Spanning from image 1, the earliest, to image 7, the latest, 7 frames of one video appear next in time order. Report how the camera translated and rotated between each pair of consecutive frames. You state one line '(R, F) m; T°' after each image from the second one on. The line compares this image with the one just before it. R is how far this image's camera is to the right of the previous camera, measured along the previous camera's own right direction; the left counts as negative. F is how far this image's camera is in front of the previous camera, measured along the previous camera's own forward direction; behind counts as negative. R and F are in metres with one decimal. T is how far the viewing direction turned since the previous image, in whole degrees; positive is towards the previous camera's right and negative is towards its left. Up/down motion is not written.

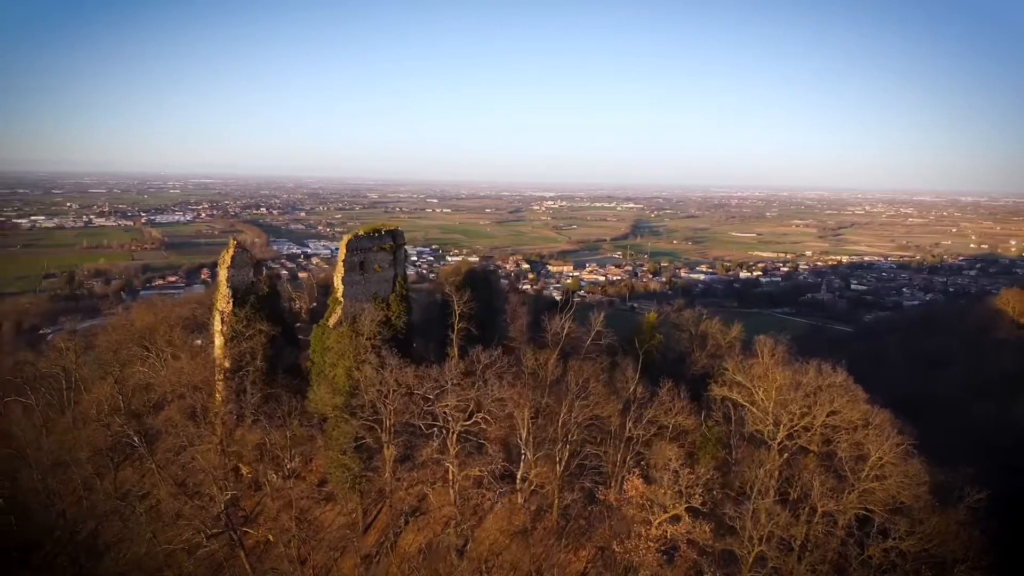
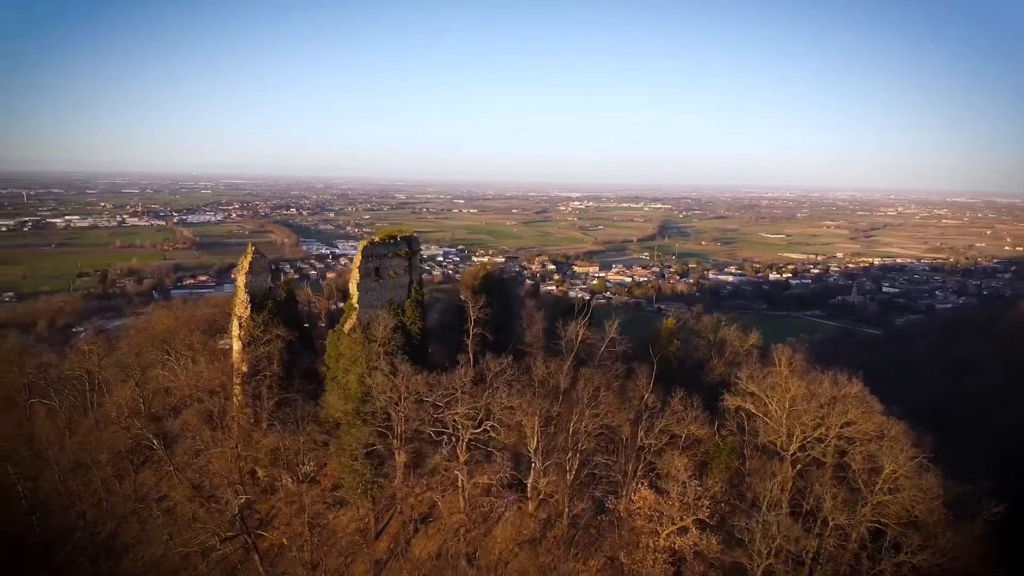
(+0.1, 0.0) m; -2°
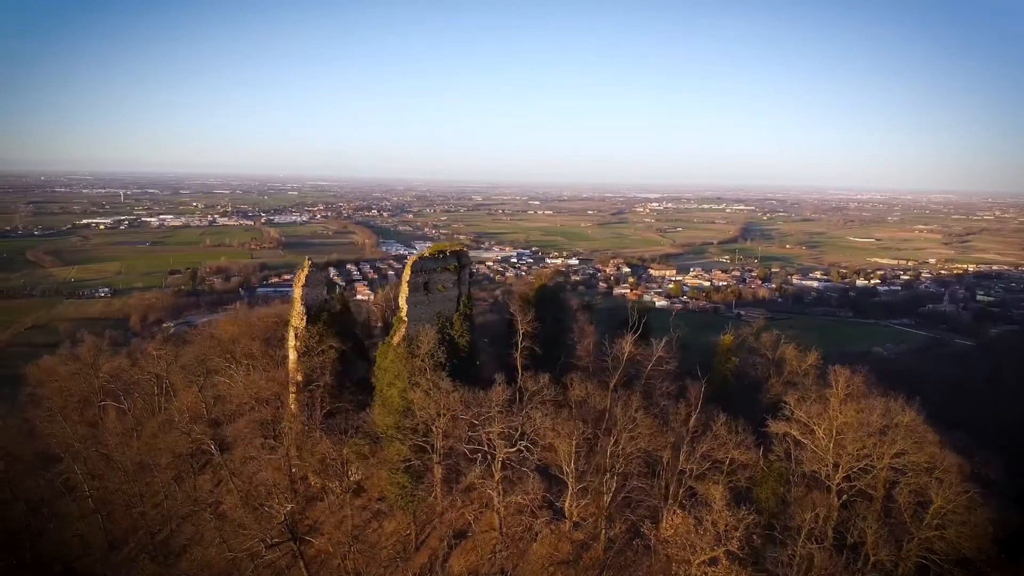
(+0.3, 0.0) m; -5°
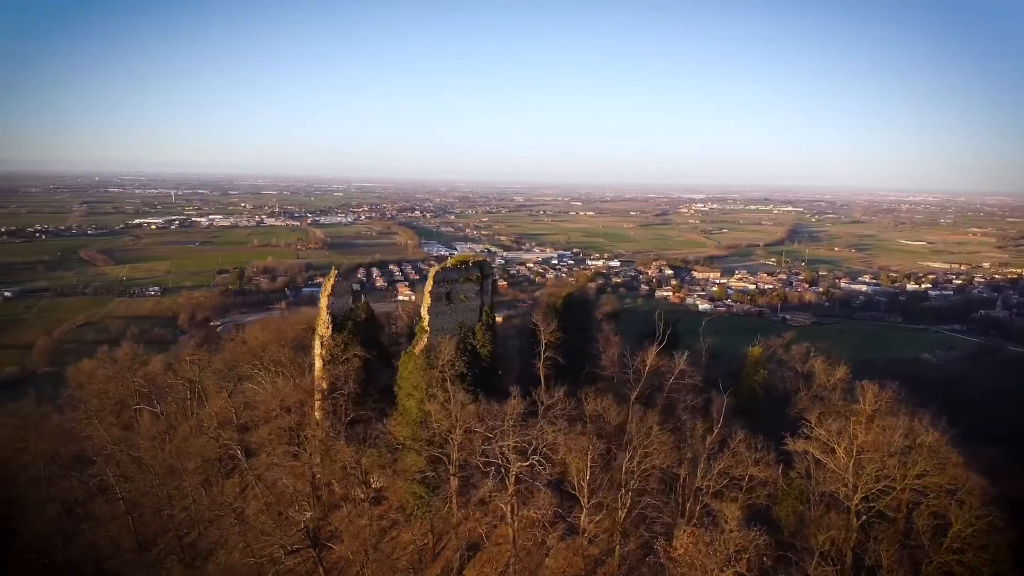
(+0.2, -0.1) m; -3°
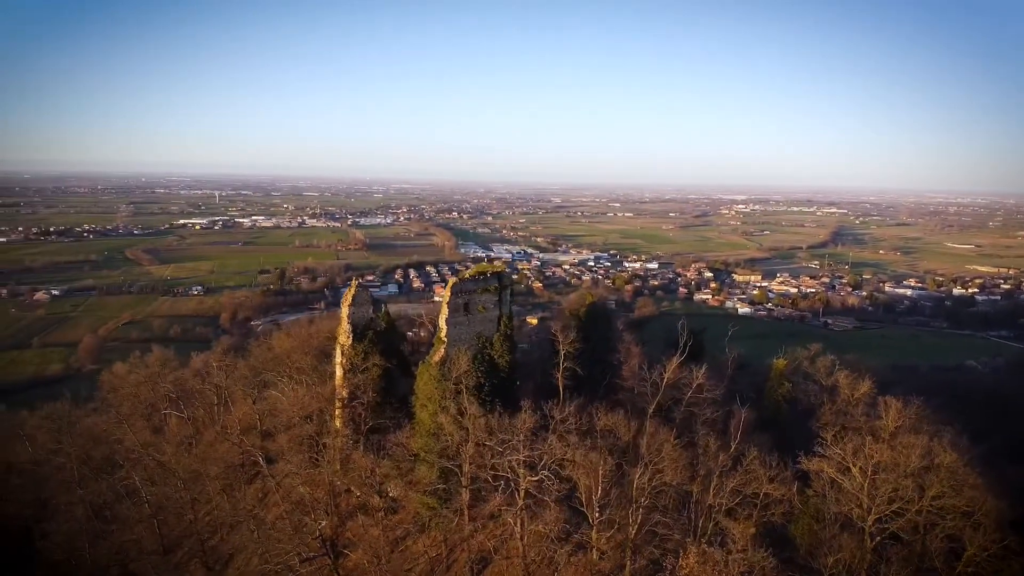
(+0.2, -0.1) m; -2°
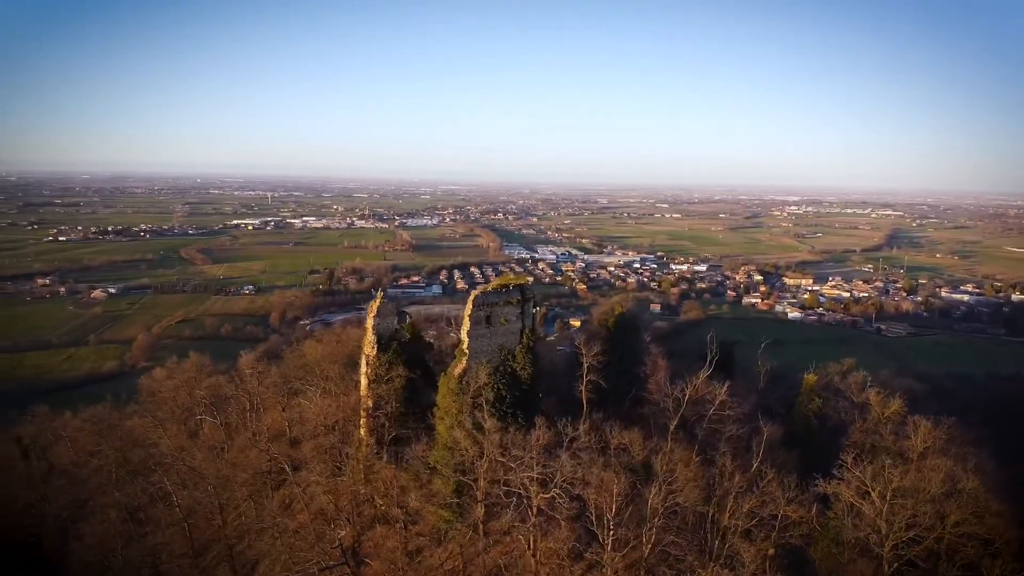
(+0.3, -0.2) m; -3°
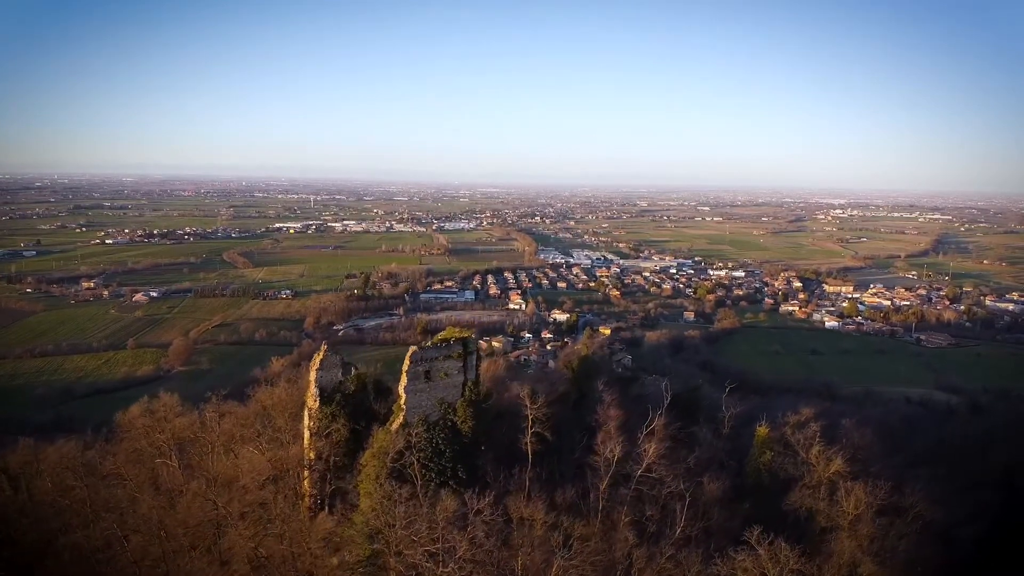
(+1.6, -0.1) m; +2°
